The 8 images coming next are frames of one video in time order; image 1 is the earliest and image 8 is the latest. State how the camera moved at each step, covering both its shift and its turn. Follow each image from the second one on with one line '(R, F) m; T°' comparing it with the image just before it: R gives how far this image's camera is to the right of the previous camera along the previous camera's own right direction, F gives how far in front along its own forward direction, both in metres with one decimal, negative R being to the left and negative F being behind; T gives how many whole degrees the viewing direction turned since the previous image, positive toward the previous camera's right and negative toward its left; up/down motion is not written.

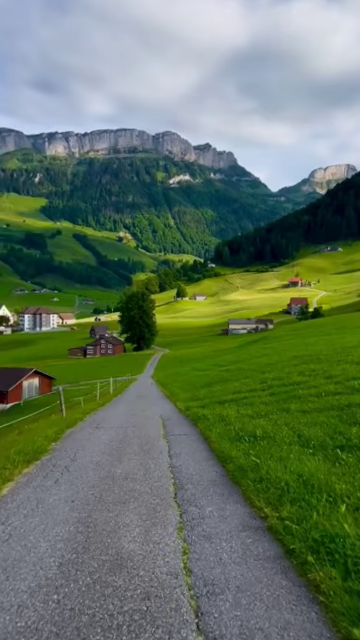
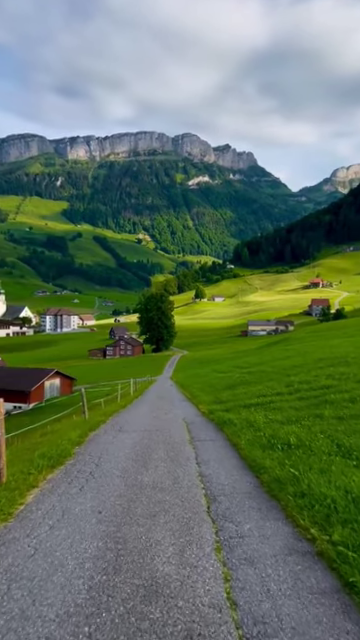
(-0.3, +0.6) m; -3°
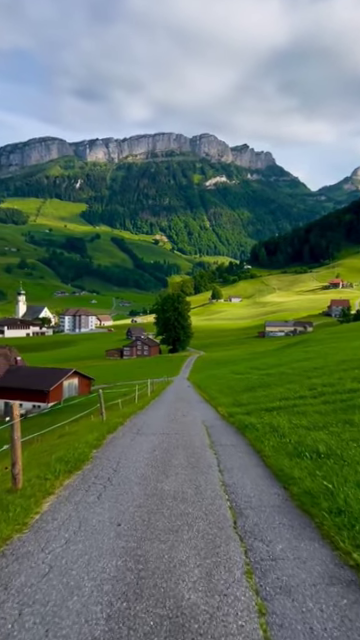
(-0.2, +0.6) m; -2°
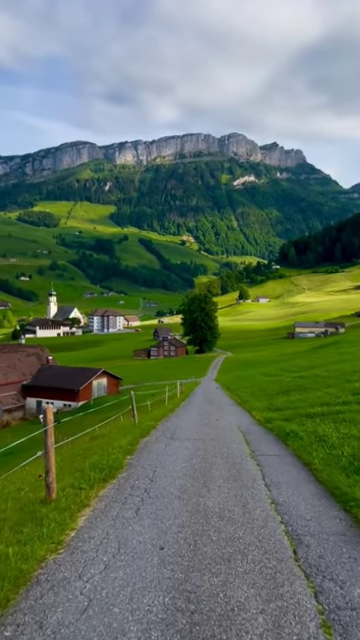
(-0.4, +0.9) m; -4°
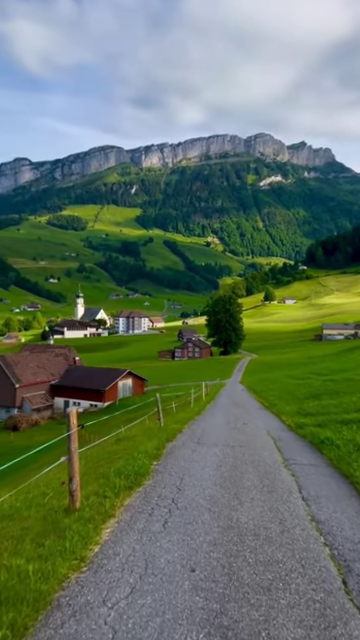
(-0.2, +0.7) m; -3°
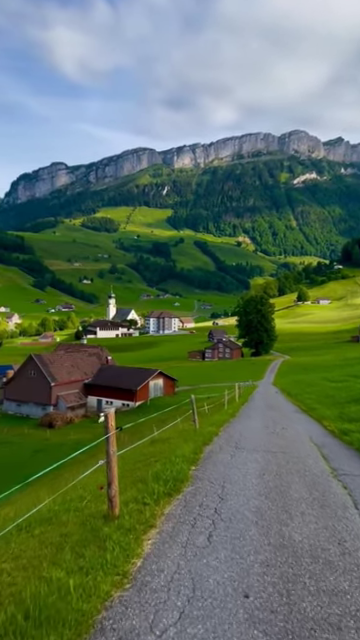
(-0.3, +0.6) m; -4°
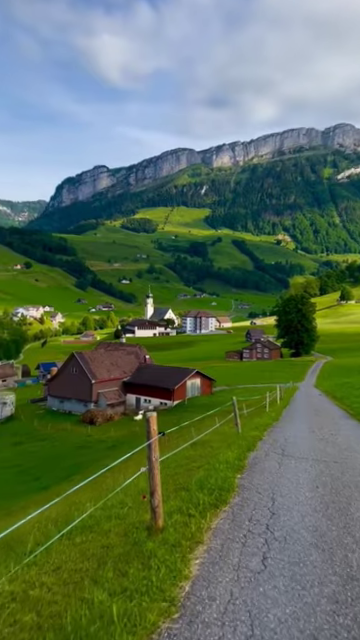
(-0.3, +0.8) m; -5°
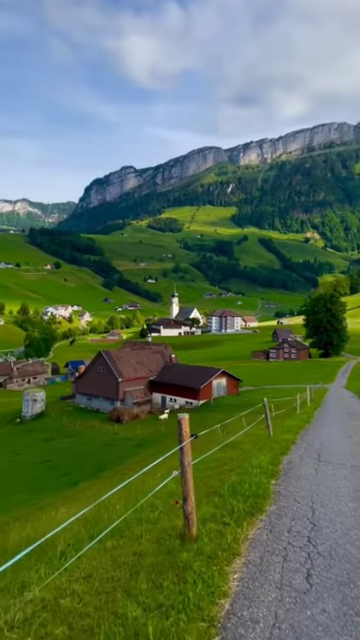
(-0.2, +0.5) m; -4°
